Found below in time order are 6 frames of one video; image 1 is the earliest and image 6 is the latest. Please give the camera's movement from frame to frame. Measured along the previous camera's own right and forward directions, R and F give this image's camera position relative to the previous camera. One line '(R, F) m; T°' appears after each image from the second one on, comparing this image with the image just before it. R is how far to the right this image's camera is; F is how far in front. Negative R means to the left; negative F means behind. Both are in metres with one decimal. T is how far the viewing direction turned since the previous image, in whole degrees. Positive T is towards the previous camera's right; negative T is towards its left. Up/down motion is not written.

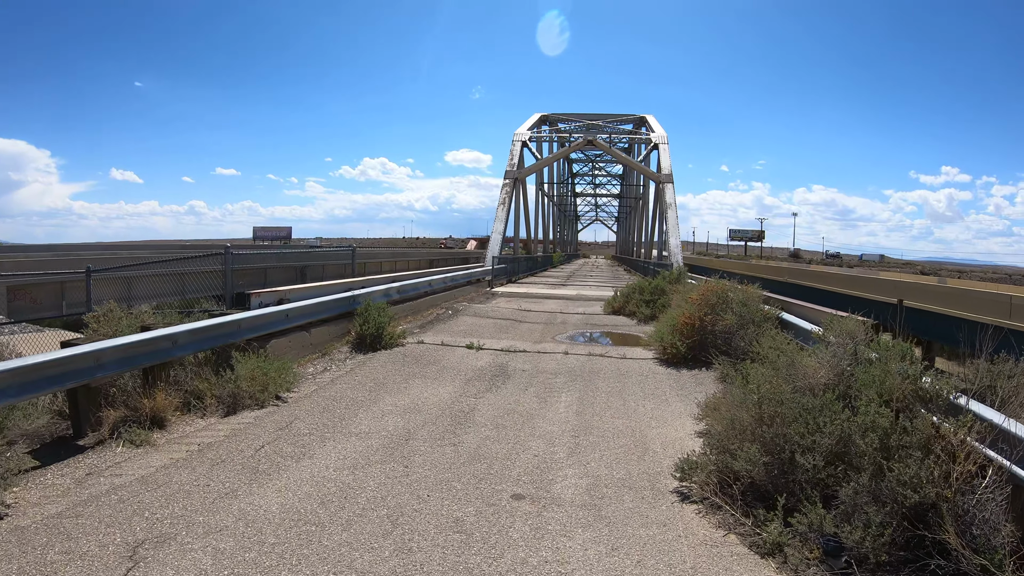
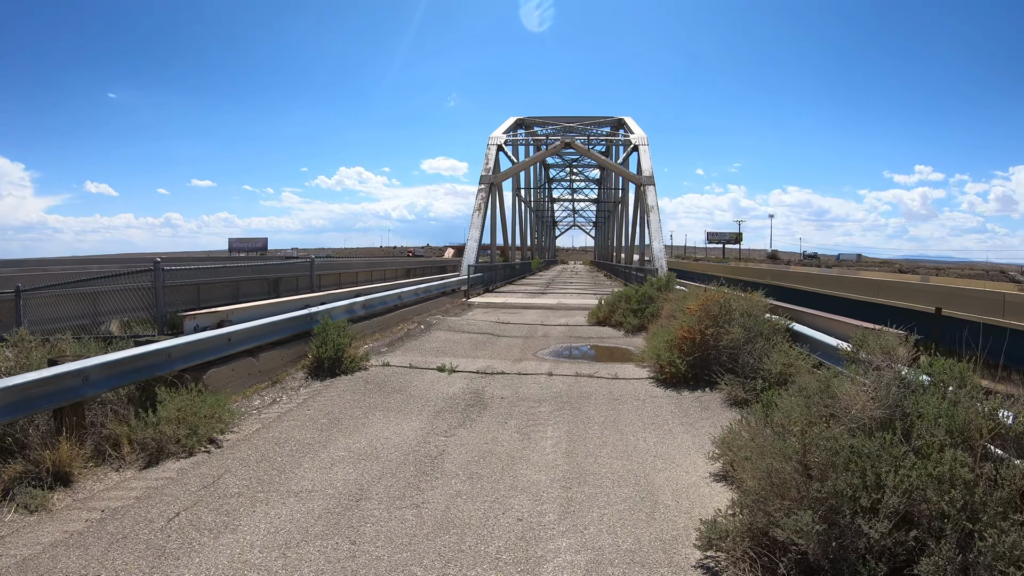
(0.0, +0.7) m; +2°
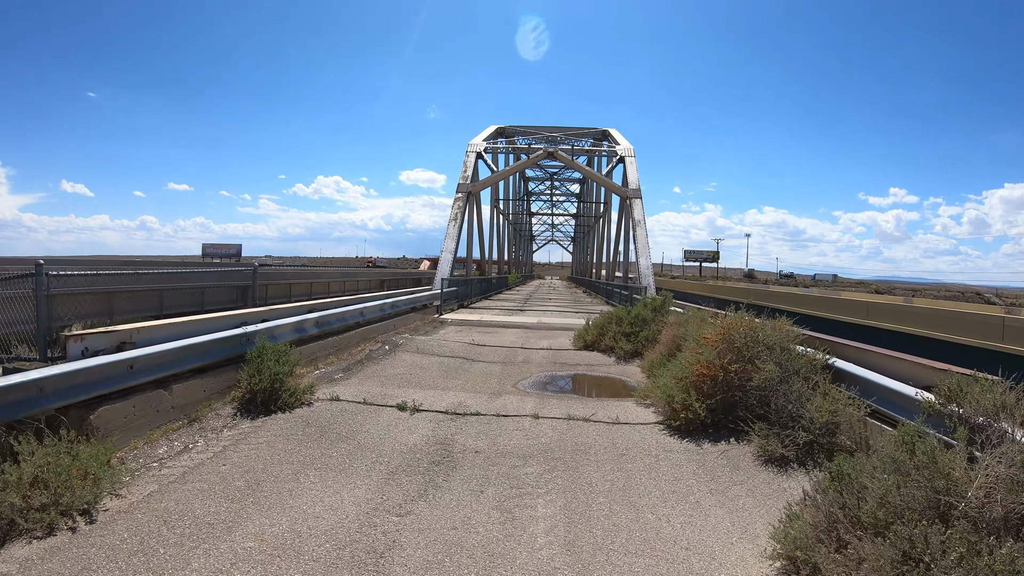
(0.0, +1.0) m; +3°
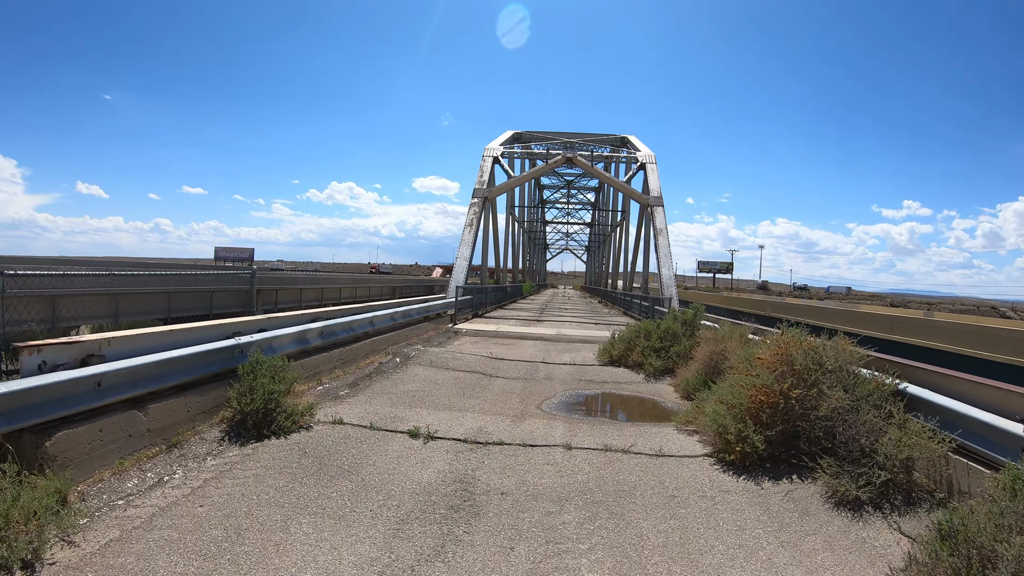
(-0.1, +0.6) m; -1°
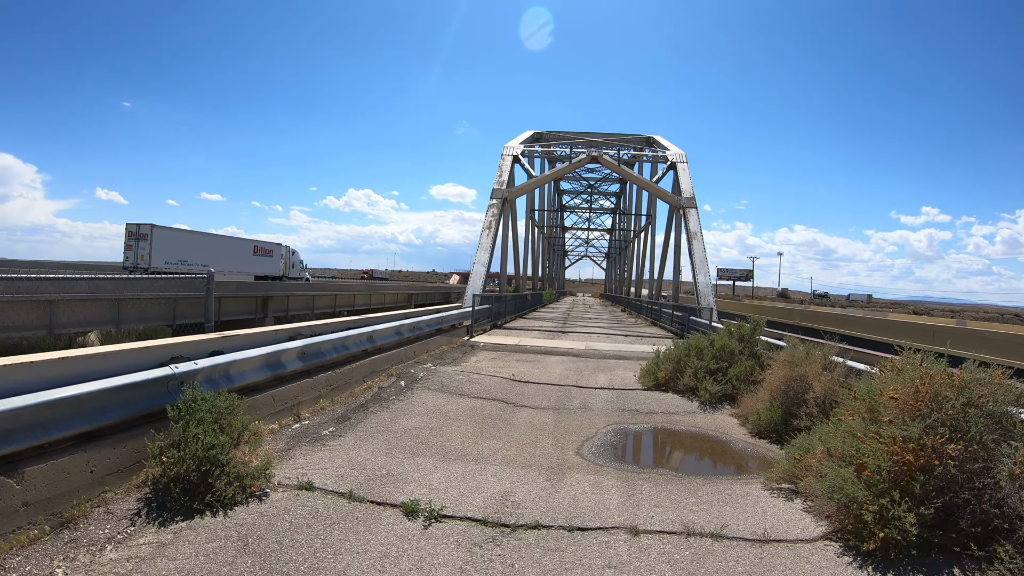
(-0.1, +1.2) m; -2°
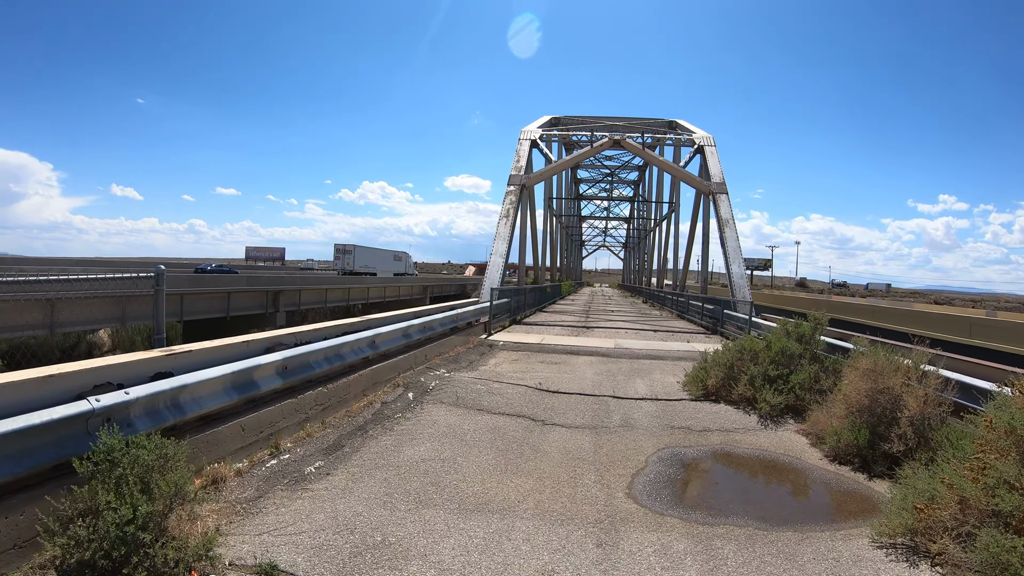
(-0.1, +0.9) m; -2°
